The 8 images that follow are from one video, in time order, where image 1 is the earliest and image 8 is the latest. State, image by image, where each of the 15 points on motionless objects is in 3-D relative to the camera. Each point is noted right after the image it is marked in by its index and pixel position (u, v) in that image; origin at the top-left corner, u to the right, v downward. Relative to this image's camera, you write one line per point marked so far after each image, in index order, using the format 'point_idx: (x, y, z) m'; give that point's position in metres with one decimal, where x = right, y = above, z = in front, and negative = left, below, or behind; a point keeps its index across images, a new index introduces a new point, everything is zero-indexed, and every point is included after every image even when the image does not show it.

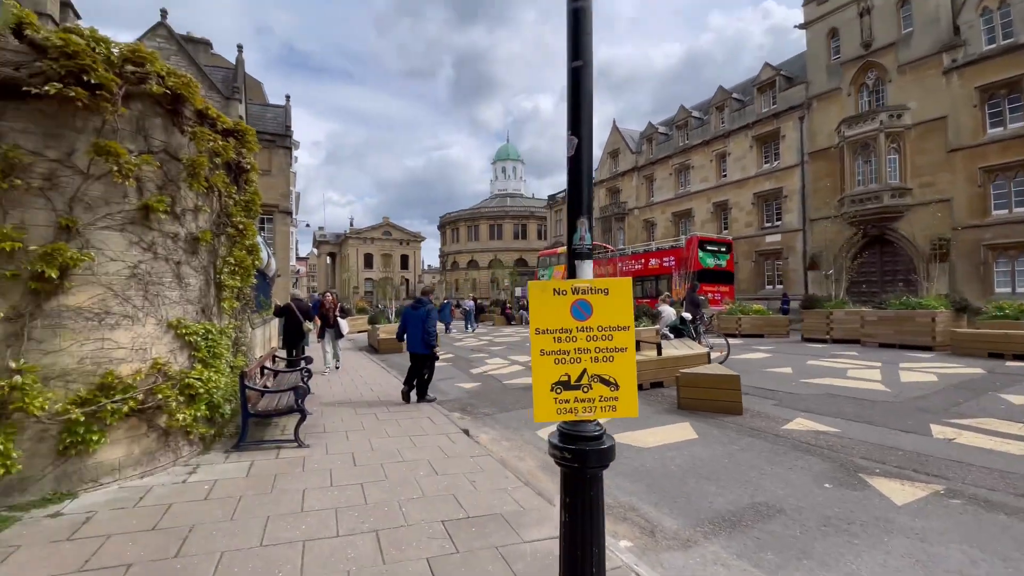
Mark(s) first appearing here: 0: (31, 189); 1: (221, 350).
0: (-3.9, +0.8, +3.8) m
1: (-3.3, -0.7, +5.4) m
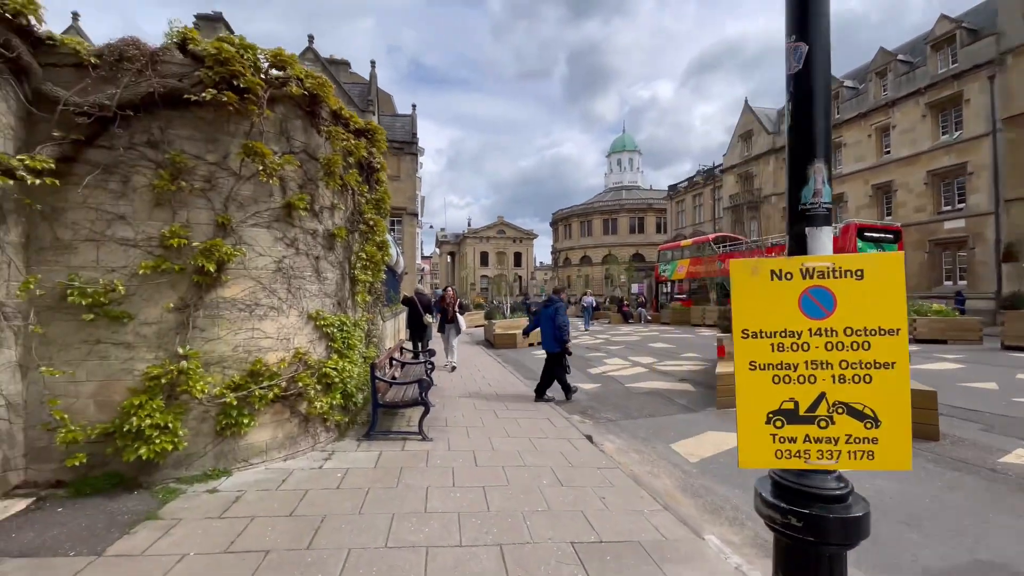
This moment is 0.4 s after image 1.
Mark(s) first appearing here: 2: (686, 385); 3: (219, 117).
0: (-2.8, +0.9, +4.2) m
1: (-1.9, -0.6, +5.6) m
2: (+3.4, -1.9, +9.2) m
3: (-2.6, +1.5, +4.3) m
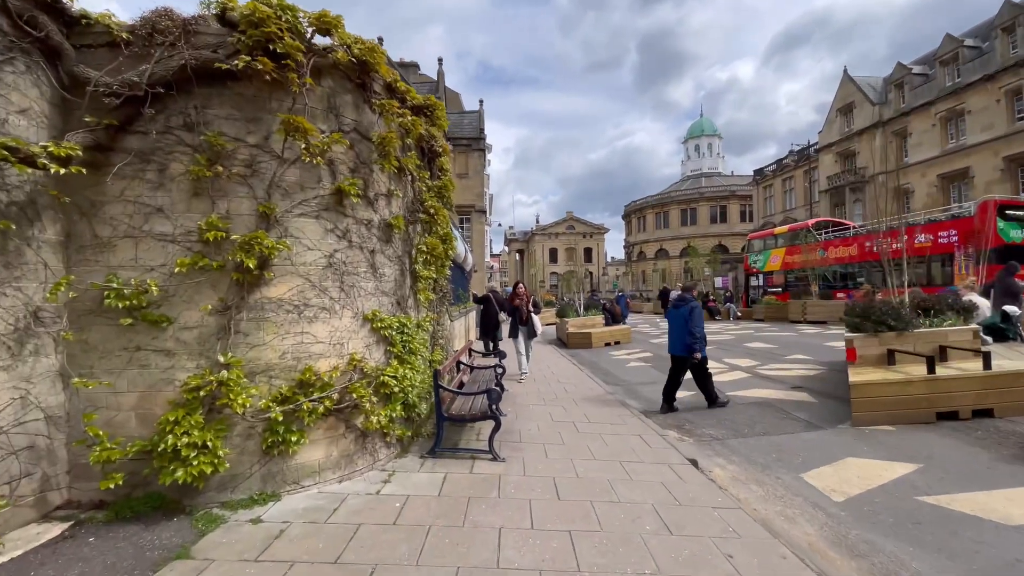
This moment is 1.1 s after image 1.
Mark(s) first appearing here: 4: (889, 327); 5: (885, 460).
0: (-2.2, +0.9, +3.7) m
1: (-1.0, -0.6, +4.9) m
2: (+4.8, -1.7, +7.8) m
3: (-2.0, +1.6, +3.8) m
4: (+5.4, -0.5, +6.8) m
5: (+3.8, -1.8, +4.9) m
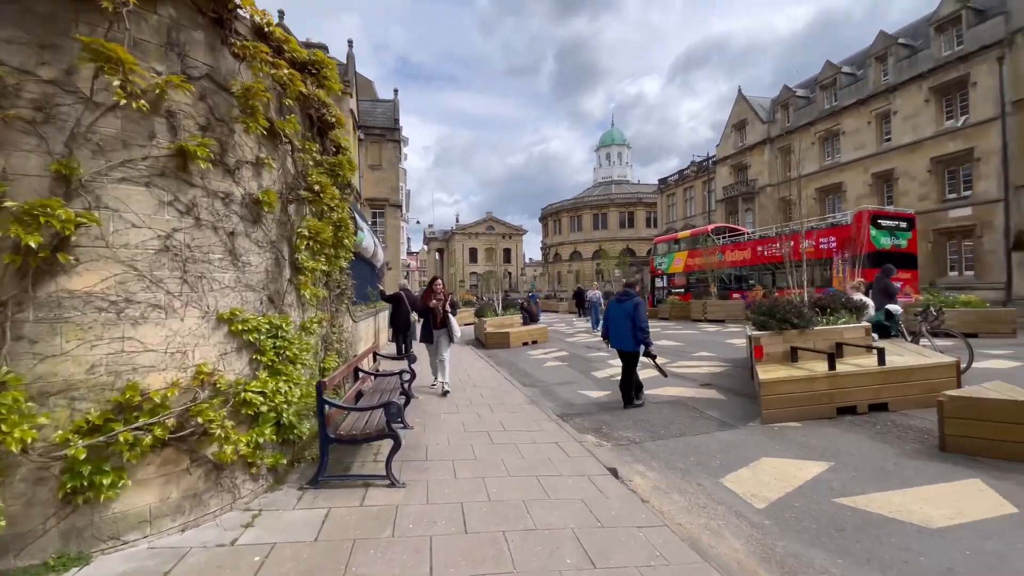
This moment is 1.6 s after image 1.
0: (-2.8, +0.9, +2.7) m
1: (-1.9, -0.6, +4.1) m
2: (+3.3, -1.7, +7.9) m
3: (-2.6, +1.6, +2.7) m
4: (+4.1, -0.5, +7.0) m
5: (+2.9, -1.7, +4.8) m
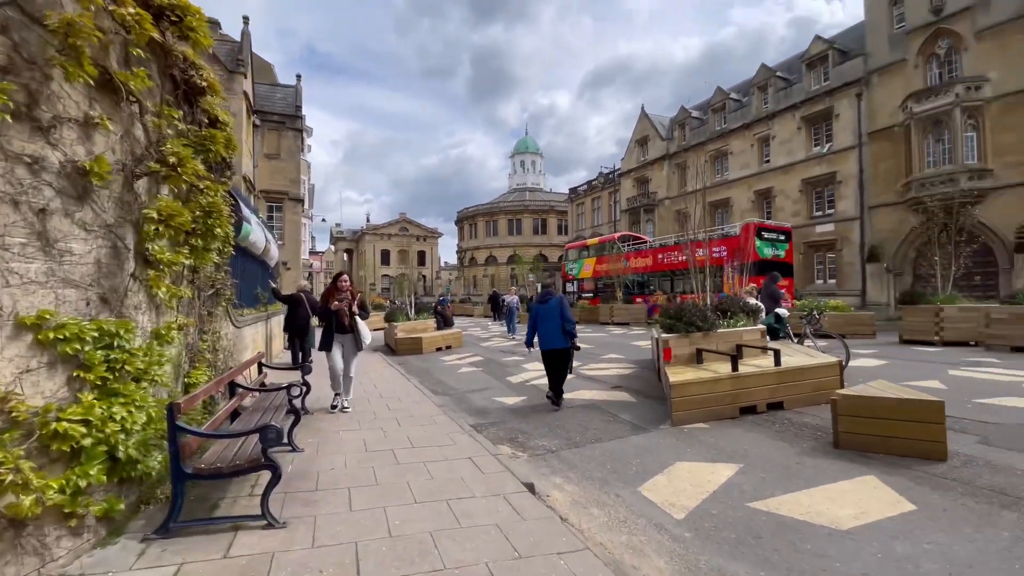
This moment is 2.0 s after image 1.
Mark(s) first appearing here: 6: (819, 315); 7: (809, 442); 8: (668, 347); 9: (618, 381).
0: (-3.2, +1.0, +1.7) m
1: (-2.5, -0.5, +3.2) m
2: (+1.9, -1.8, +7.9) m
3: (-3.0, +1.6, +1.8) m
4: (+2.8, -0.6, +7.2) m
5: (+2.0, -1.8, +4.8) m
6: (+5.9, -0.5, +9.0) m
7: (+3.3, -1.7, +5.2) m
8: (+2.3, -0.9, +7.0) m
9: (+2.0, -1.7, +8.8) m
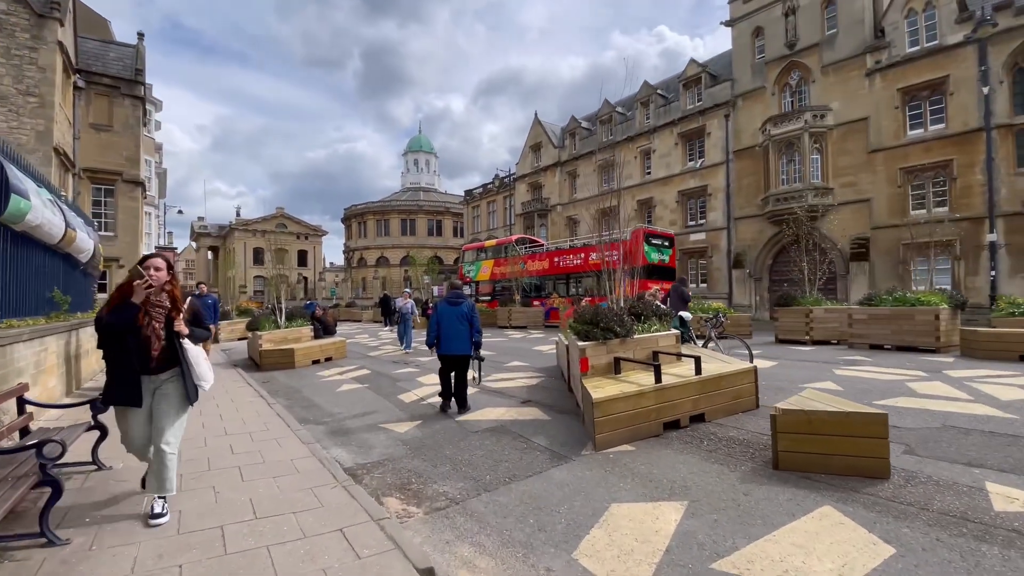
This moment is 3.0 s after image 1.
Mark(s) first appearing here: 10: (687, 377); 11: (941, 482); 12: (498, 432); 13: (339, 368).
0: (-3.2, +1.0, -0.2) m
1: (-2.9, -0.5, +1.4) m
2: (+0.3, -1.8, +6.9) m
3: (-3.1, +1.7, -0.1) m
4: (+1.4, -0.6, +6.4) m
5: (+1.2, -1.8, +4.0) m
6: (+4.0, -0.6, +9.0) m
7: (+2.3, -1.7, +4.6) m
8: (+1.0, -0.9, +6.2) m
9: (+0.2, -1.8, +7.8) m
10: (+2.2, -1.1, +6.0) m
11: (+3.6, -1.7, +4.1) m
12: (-0.2, -1.8, +6.0) m
13: (-4.5, -2.1, +12.3) m
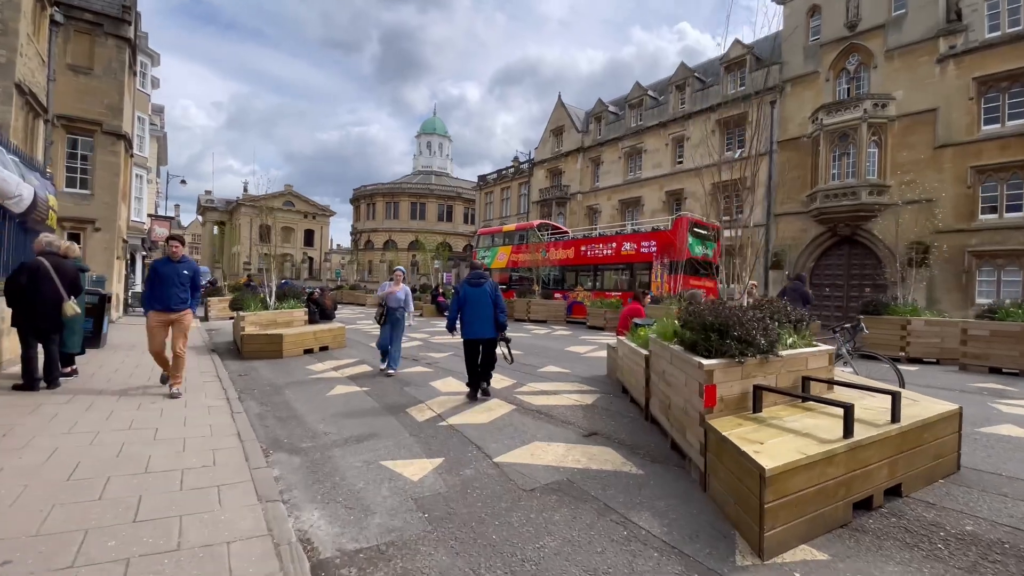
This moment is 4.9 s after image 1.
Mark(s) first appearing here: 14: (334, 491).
0: (-2.5, +1.2, -2.4) m
1: (-2.3, -0.3, -0.8) m
2: (+1.0, -1.6, +4.7) m
3: (-2.4, +1.9, -2.3) m
4: (+2.1, -0.5, +4.2) m
5: (+1.8, -1.7, +1.8) m
6: (+4.7, -0.5, +6.7) m
7: (+2.9, -1.7, +2.4) m
8: (+1.6, -0.8, +4.0) m
9: (+0.9, -1.6, +5.6) m
10: (+2.9, -1.1, +3.8) m
11: (+4.2, -1.7, +1.8) m
12: (+0.4, -1.7, +3.9) m
13: (-3.8, -1.5, +10.2) m
14: (-1.5, -1.7, +3.9) m
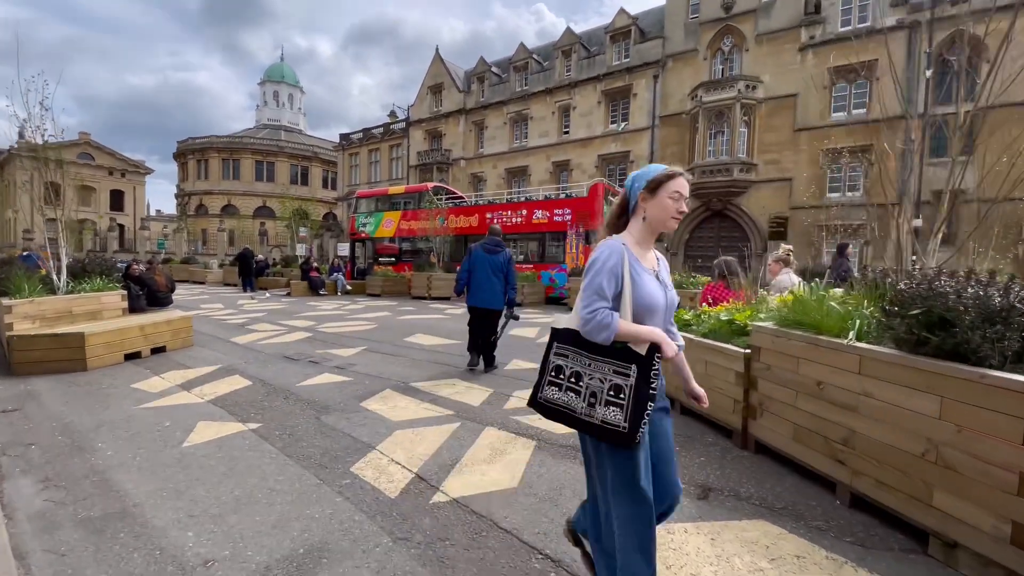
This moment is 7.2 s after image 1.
0: (+0.1, +1.0, -5.2) m
1: (-0.1, -0.4, -3.4) m
2: (+1.5, -1.4, +2.8) m
3: (+0.3, +1.7, -5.1) m
4: (+2.7, -0.3, +2.6) m
5: (+3.1, -1.6, +0.2) m
6: (+4.5, -0.1, +5.7) m
7: (+4.0, -1.6, +1.1) m
8: (+2.3, -0.6, +2.2) m
9: (+1.2, -1.3, +3.6) m
10: (+3.6, -0.9, +2.4) m
11: (+5.4, -1.6, +1.0) m
12: (+1.2, -1.5, +1.8) m
13: (-4.6, -1.1, +6.7) m
14: (-0.6, -1.6, +1.3) m
